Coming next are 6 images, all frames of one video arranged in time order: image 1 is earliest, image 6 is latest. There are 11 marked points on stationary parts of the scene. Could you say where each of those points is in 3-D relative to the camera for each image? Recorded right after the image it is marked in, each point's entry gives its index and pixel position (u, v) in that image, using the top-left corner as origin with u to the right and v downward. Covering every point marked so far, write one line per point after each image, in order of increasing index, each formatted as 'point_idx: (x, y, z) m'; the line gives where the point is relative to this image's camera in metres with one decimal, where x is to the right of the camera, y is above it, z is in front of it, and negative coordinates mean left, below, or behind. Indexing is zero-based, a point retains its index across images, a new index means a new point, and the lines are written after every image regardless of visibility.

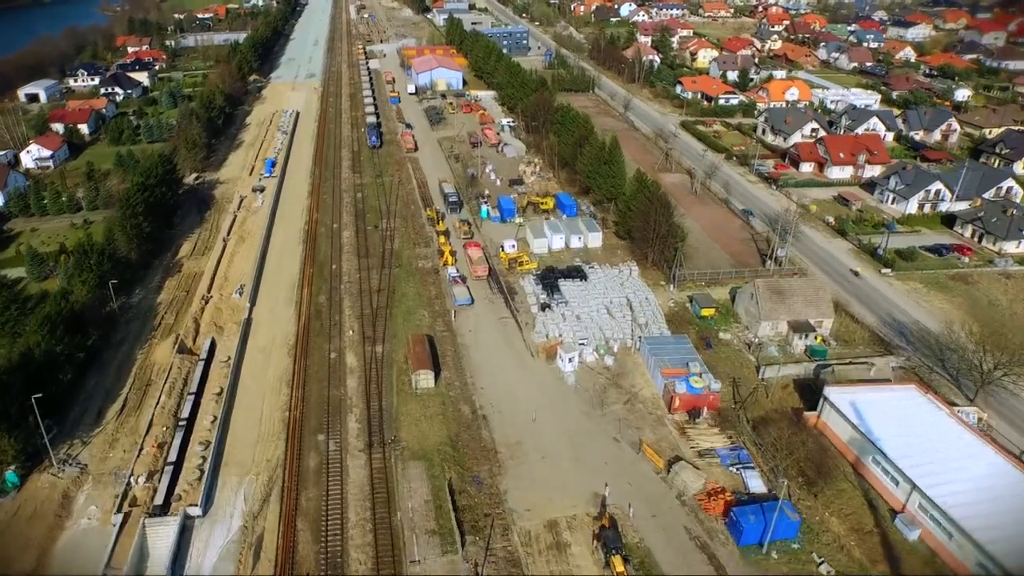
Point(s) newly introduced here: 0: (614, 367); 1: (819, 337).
0: (+2.1, -1.6, +15.0) m
1: (+6.5, -1.0, +15.5) m
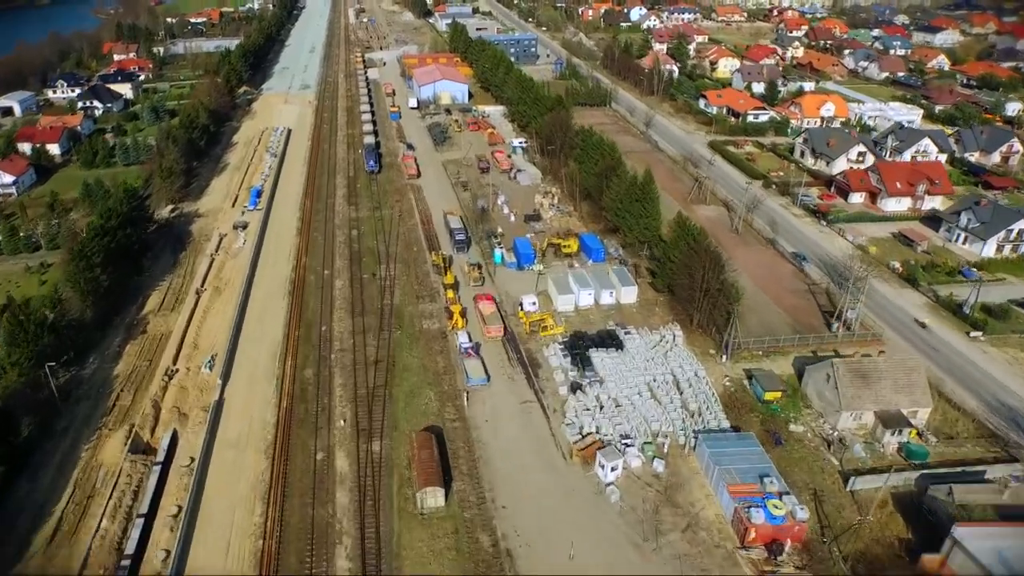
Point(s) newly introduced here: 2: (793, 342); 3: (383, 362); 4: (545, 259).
0: (+2.5, -3.1, +12.2) m
1: (+7.0, -2.5, +12.6) m
2: (+5.9, -1.1, +15.4) m
3: (-2.7, -1.5, +15.3) m
4: (+0.9, +0.8, +19.5) m
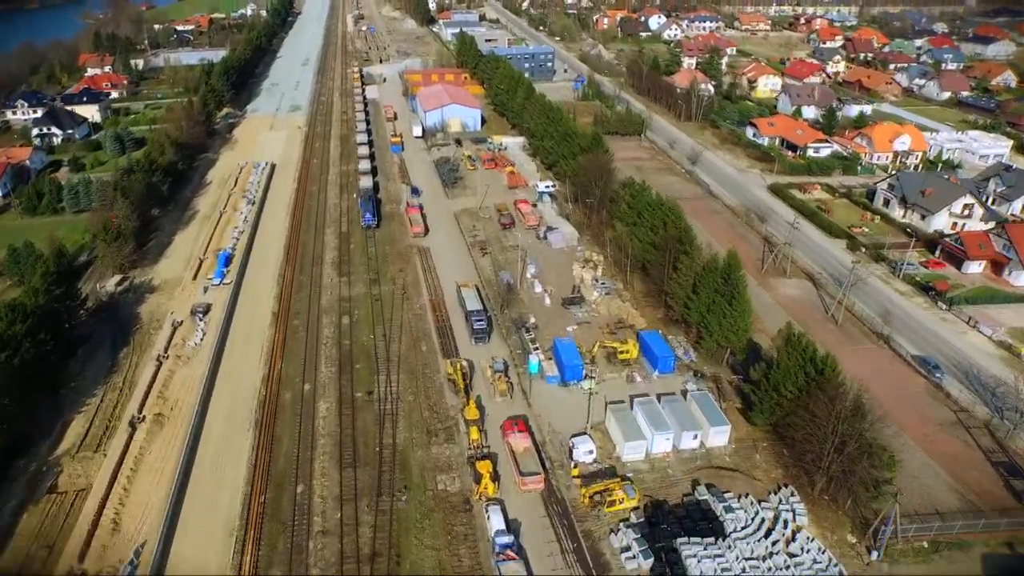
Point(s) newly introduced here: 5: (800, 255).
0: (+3.3, -5.4, +7.5) m
1: (+7.8, -4.9, +7.9) m
2: (+6.7, -3.5, +10.7) m
3: (-1.9, -3.9, +10.6) m
4: (+1.7, -1.6, +14.8) m
5: (+7.6, +0.8, +19.4) m
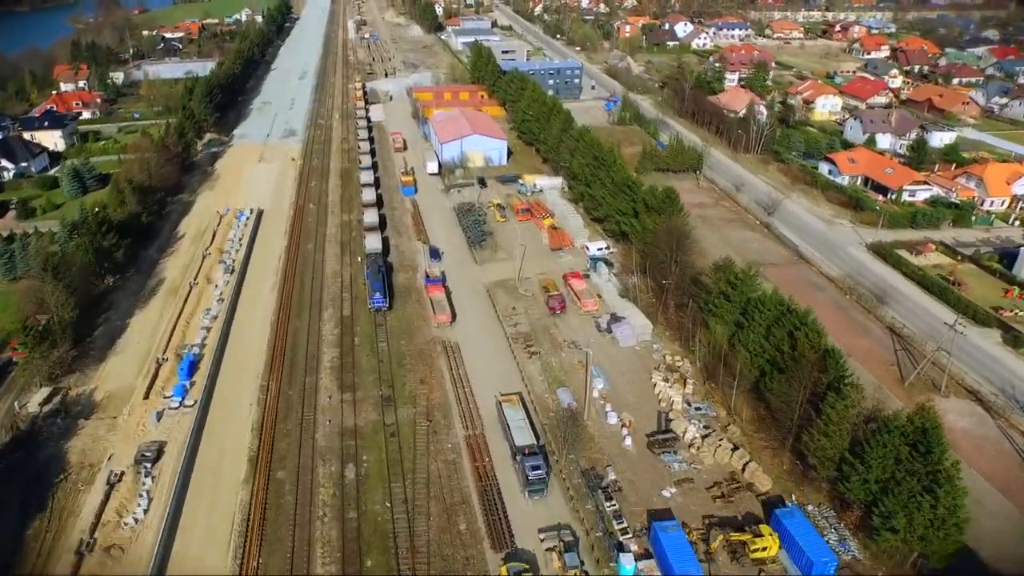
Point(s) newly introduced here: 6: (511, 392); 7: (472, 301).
0: (+4.5, -7.7, +2.8) m
1: (+8.9, -7.1, +3.2) m
2: (+7.8, -5.8, +6.0) m
3: (-0.7, -6.2, +5.9) m
4: (+2.8, -3.9, +10.1) m
5: (+8.8, -1.5, +14.7) m
6: (0.0, -2.0, +14.1) m
7: (-0.9, -0.3, +17.3) m
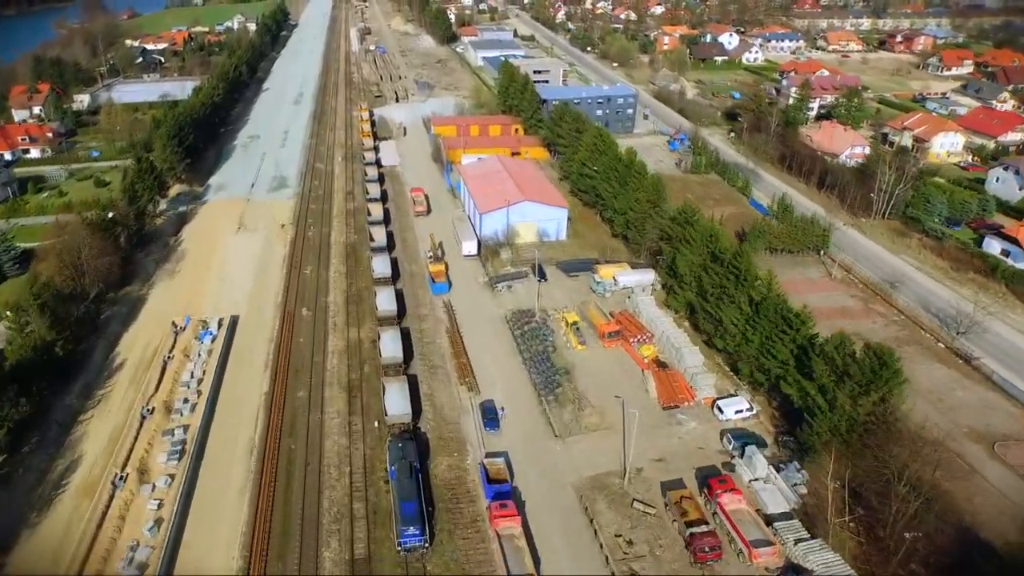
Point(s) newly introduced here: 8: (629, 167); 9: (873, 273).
0: (+6.1, -10.9, -3.8) m
1: (+10.5, -10.3, -3.4) m
2: (+9.5, -9.0, -0.6) m
3: (+0.9, -9.3, -0.7) m
4: (+4.5, -7.0, +3.5) m
5: (+10.4, -4.6, +8.1) m
6: (+1.6, -5.2, +7.5) m
7: (+0.7, -3.4, +10.7) m
8: (+3.0, +3.1, +19.5) m
9: (+8.8, +0.5, +18.3) m
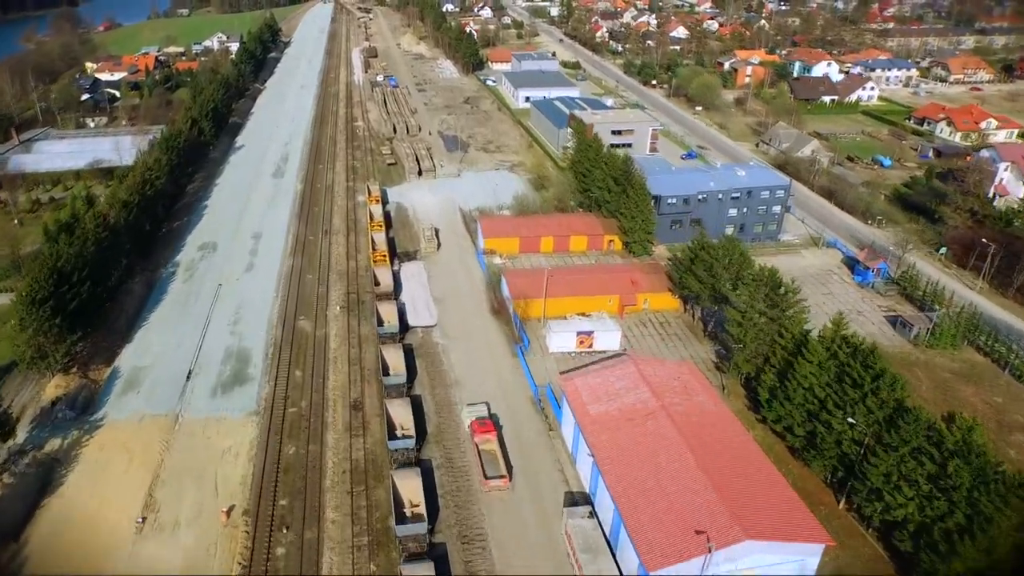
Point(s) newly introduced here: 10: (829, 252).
0: (+8.6, -16.2, -14.3) m
1: (+13.0, -15.6, -13.9) m
2: (+11.9, -14.3, -11.1) m
3: (+3.3, -14.7, -11.2) m
4: (+6.9, -12.3, -7.0) m
5: (+12.8, -9.9, -2.4) m
6: (+4.1, -10.5, -3.0) m
7: (+3.1, -8.7, +0.2) m
8: (+5.5, -2.1, +8.9) m
9: (+11.2, -4.8, +7.7) m
10: (+8.5, +1.0, +19.4) m
